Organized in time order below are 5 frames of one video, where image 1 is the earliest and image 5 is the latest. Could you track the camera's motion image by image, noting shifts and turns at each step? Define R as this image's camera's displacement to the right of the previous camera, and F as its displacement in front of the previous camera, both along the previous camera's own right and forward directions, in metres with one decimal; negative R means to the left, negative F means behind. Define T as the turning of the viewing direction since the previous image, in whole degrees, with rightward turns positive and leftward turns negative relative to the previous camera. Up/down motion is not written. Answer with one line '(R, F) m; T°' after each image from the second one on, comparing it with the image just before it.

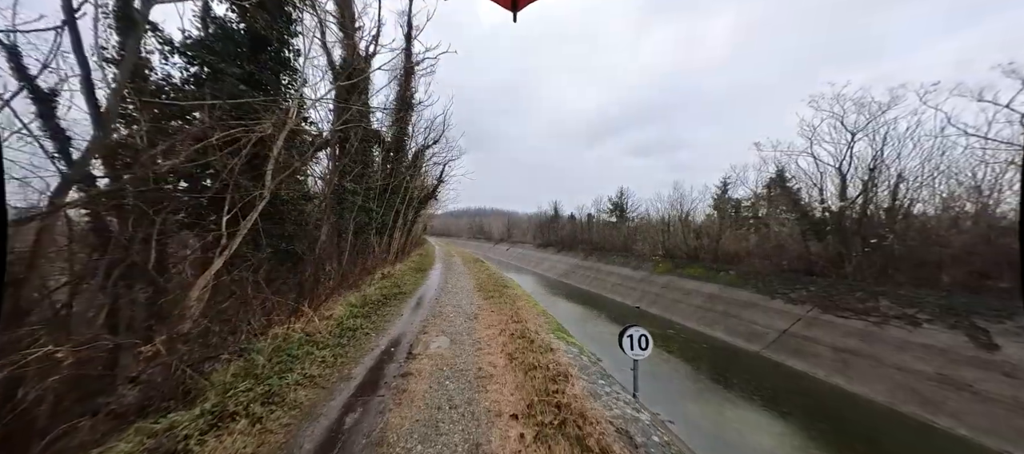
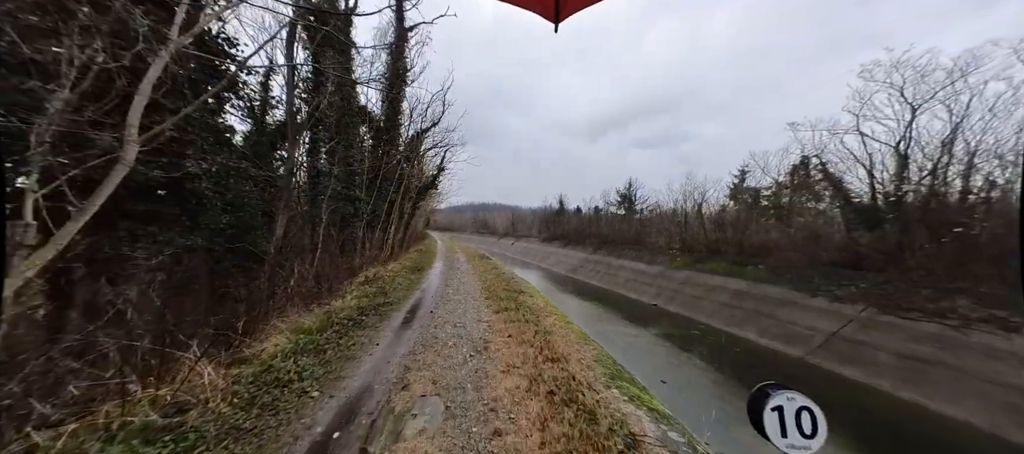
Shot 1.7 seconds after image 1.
(-0.2, +1.2) m; -1°
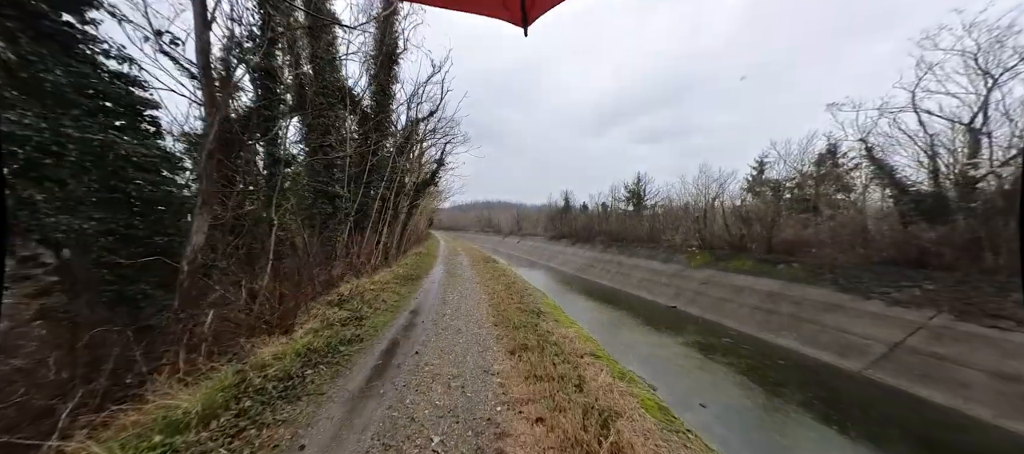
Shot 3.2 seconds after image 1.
(-0.1, +1.1) m; -1°
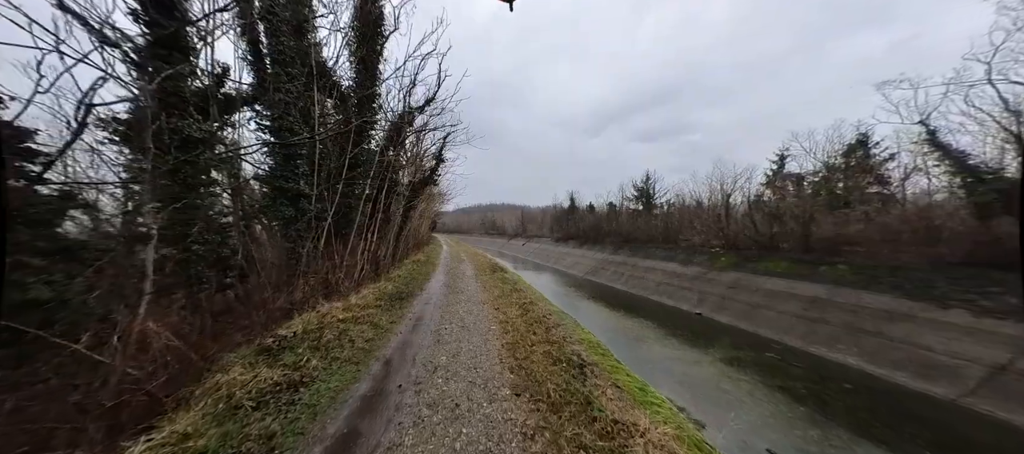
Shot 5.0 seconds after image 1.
(-0.2, +1.2) m; -1°
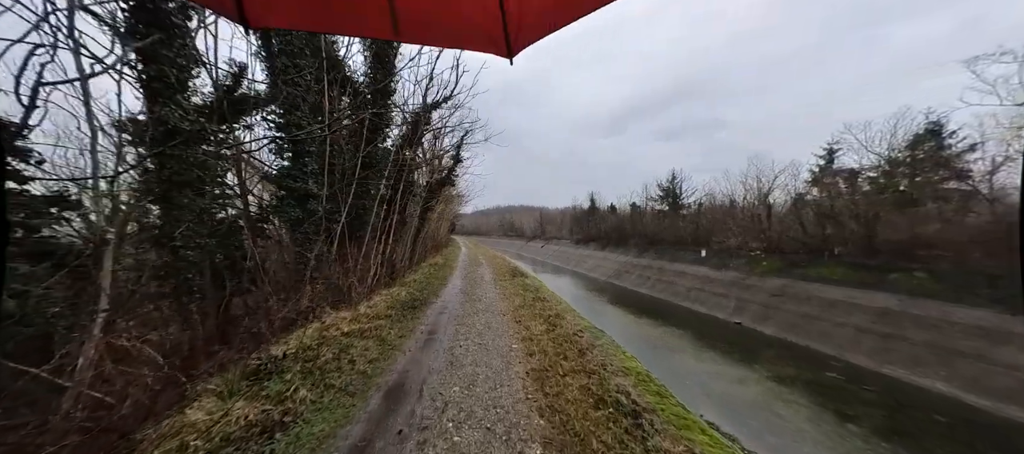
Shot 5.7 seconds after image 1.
(-0.1, +0.5) m; -4°
